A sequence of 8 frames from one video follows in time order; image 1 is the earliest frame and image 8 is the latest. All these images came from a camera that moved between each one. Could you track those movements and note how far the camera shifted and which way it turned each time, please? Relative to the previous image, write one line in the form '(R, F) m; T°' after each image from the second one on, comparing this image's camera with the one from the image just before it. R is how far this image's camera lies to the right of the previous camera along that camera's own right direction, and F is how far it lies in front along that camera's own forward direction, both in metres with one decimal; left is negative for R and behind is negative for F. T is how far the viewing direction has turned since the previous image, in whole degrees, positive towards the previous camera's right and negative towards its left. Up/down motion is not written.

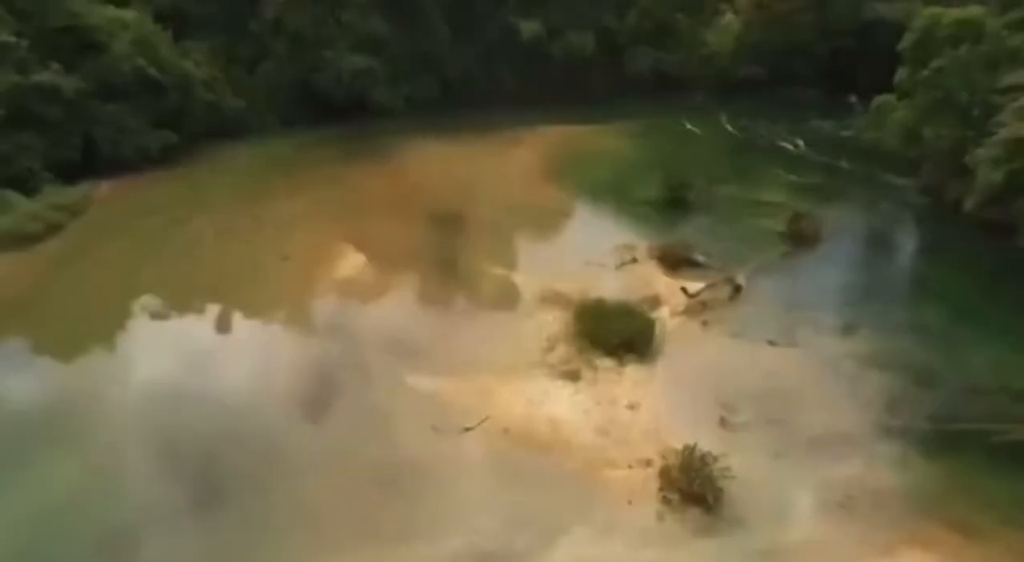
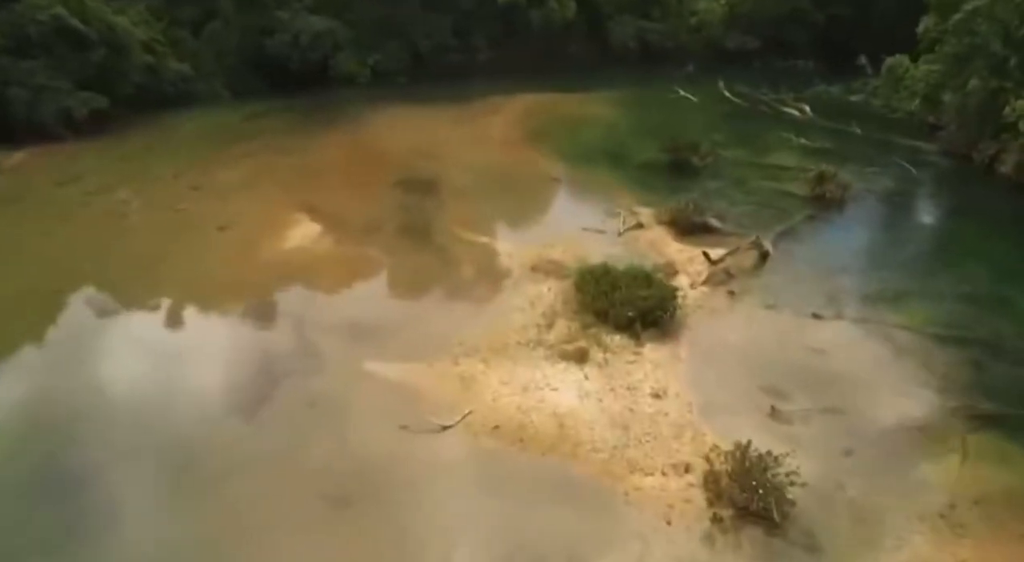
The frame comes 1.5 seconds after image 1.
(-0.2, +4.5) m; +2°
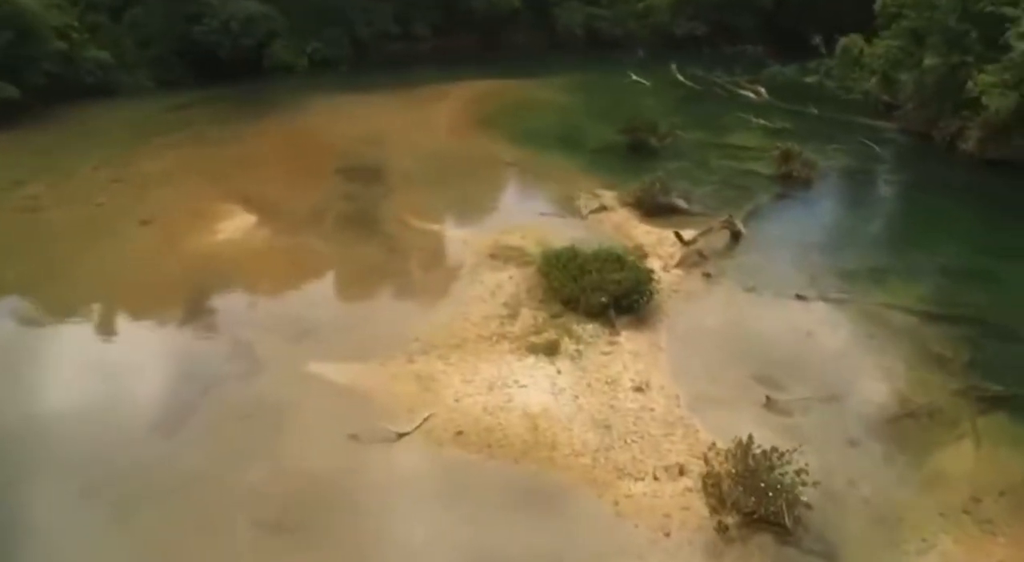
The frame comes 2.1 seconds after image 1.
(-0.2, +1.9) m; +4°
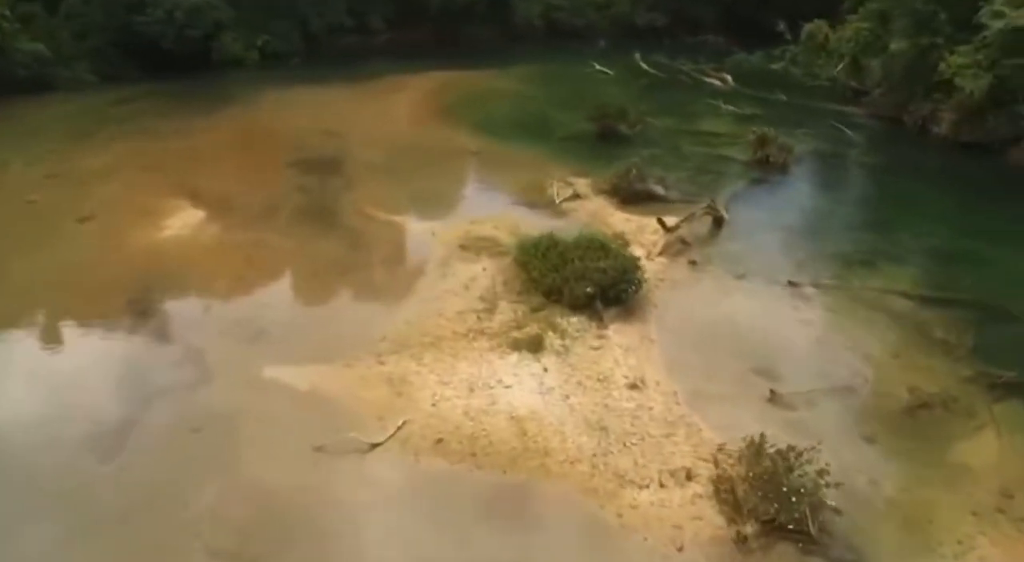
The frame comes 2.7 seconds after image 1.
(-0.3, +1.3) m; +3°
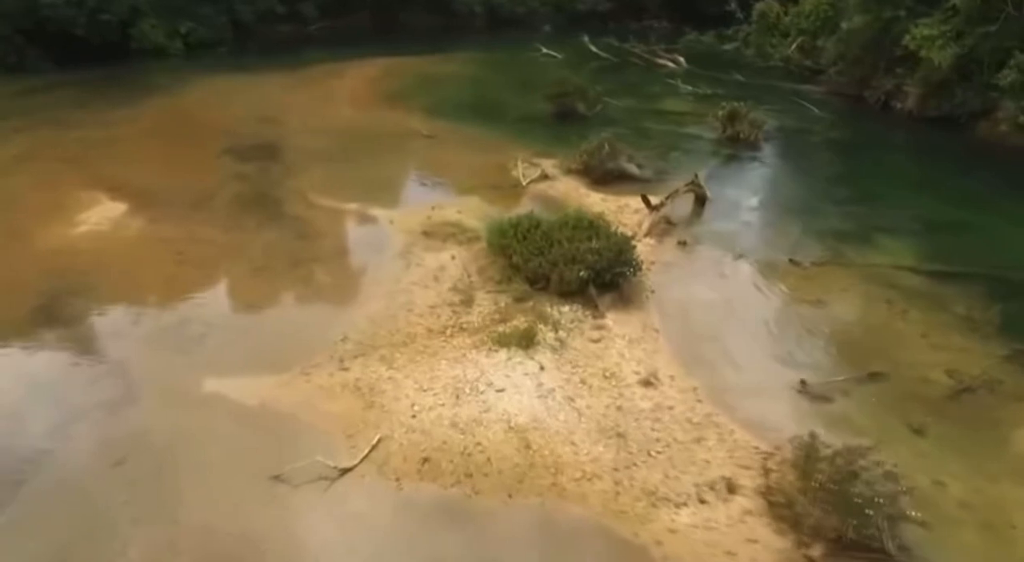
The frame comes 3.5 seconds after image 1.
(-0.6, +2.0) m; +4°
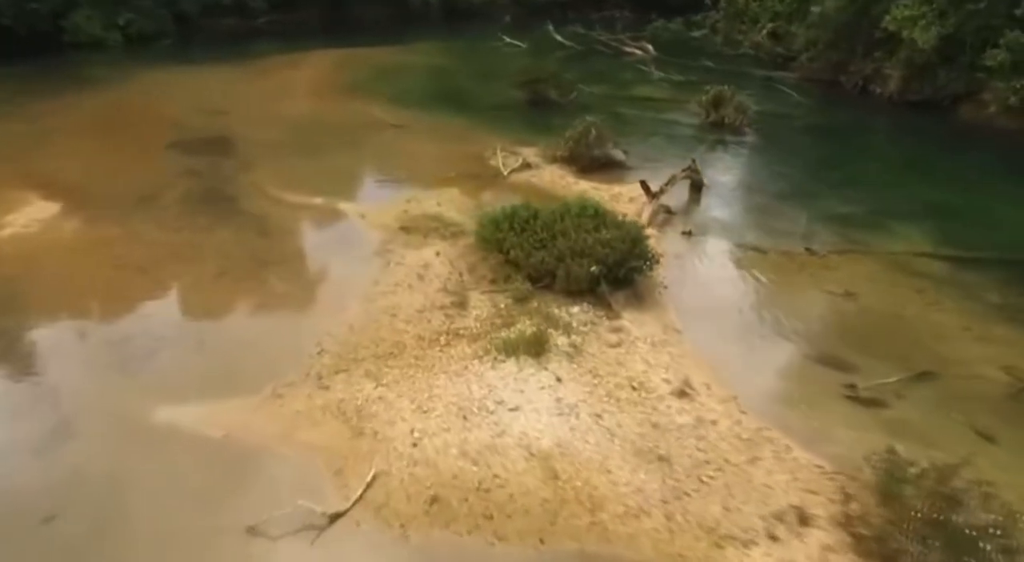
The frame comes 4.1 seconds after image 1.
(-0.6, +1.6) m; +3°
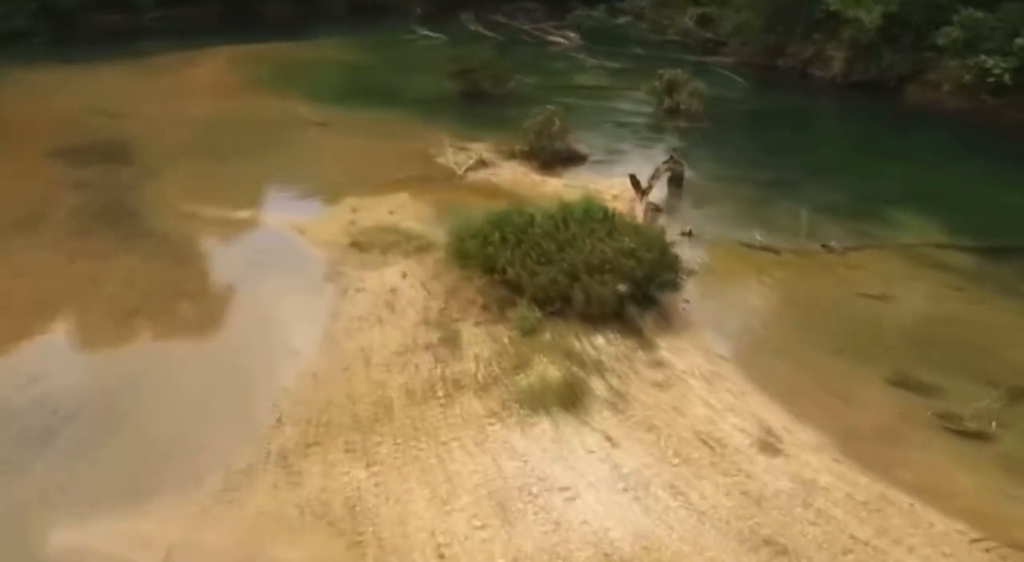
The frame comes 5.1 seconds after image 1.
(-1.0, +2.3) m; +6°
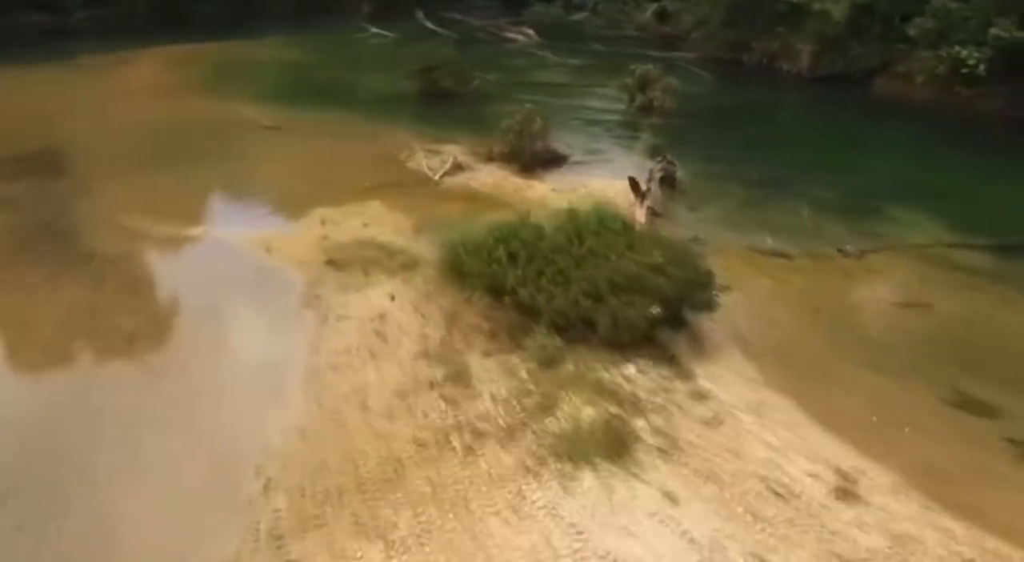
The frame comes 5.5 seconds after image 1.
(-0.6, +1.2) m; +4°
